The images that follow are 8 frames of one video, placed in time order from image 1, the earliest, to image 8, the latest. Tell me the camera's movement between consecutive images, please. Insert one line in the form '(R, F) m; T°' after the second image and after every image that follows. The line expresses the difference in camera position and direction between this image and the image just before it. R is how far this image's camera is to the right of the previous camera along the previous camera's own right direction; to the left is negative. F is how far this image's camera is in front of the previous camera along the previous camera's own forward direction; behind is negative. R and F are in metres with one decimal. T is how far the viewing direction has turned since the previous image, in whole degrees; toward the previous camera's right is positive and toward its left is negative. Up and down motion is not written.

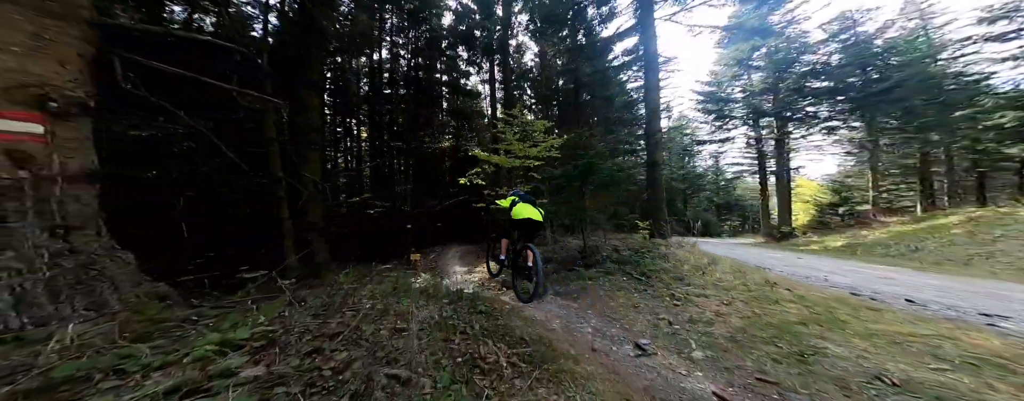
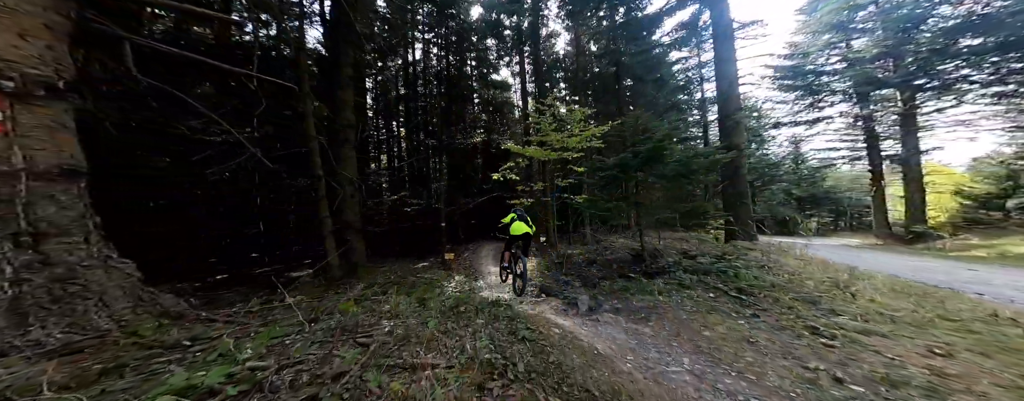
(-0.2, +1.0) m; -6°
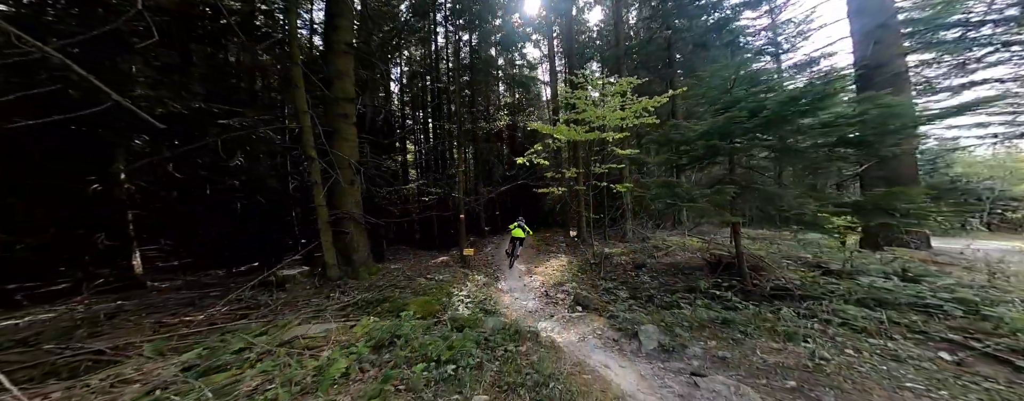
(-0.1, +1.7) m; -5°
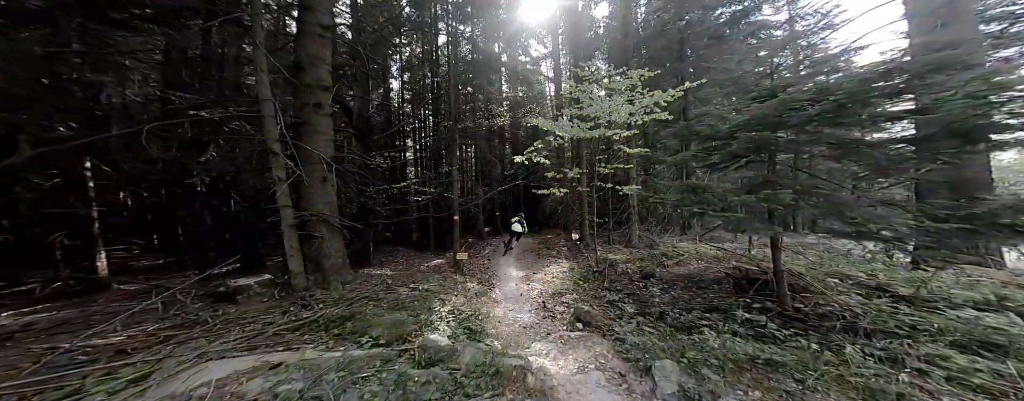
(+0.2, +0.7) m; -1°
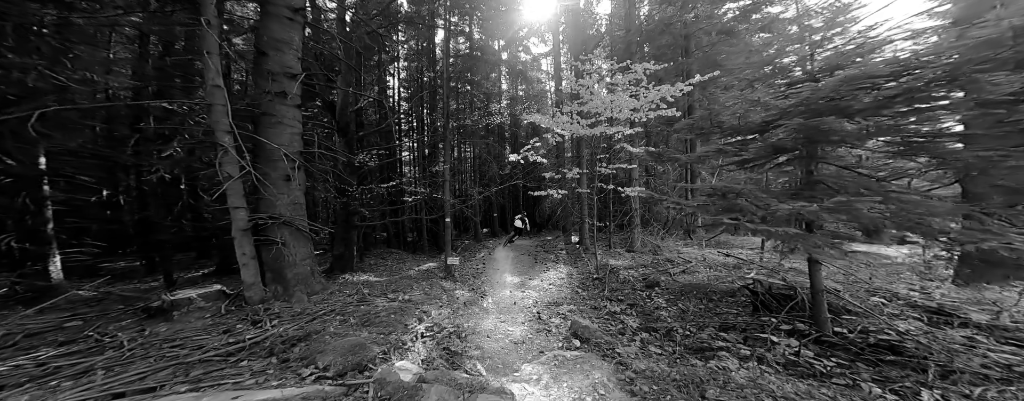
(+0.2, +0.6) m; 0°
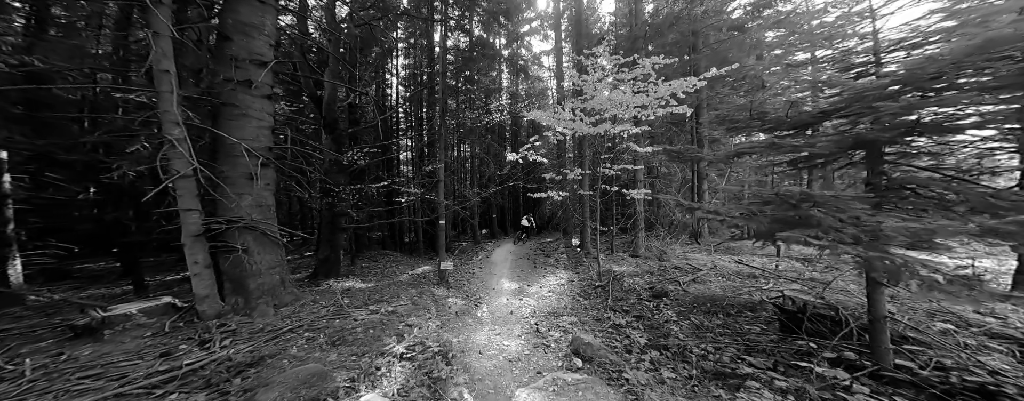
(+0.1, +0.5) m; 0°
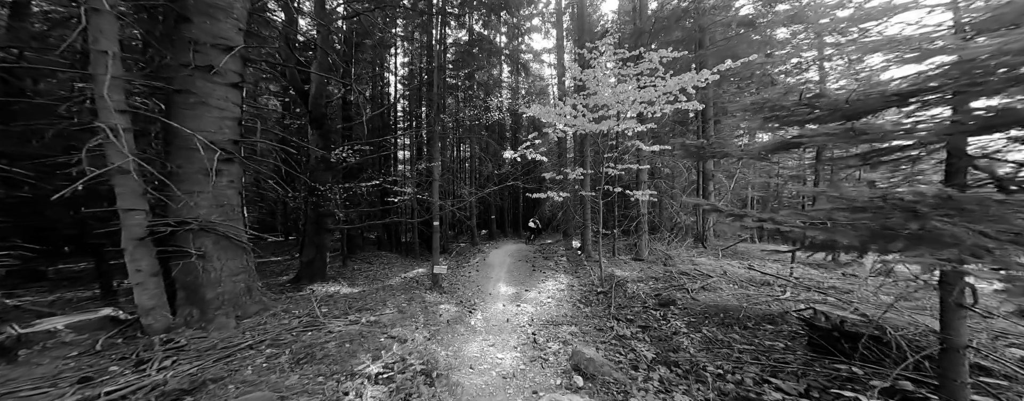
(+0.1, +0.5) m; 0°
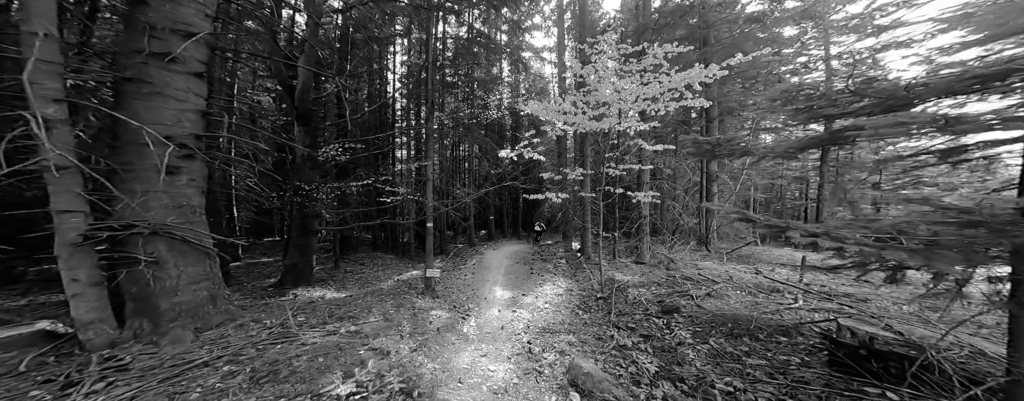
(+0.1, +0.4) m; 0°
